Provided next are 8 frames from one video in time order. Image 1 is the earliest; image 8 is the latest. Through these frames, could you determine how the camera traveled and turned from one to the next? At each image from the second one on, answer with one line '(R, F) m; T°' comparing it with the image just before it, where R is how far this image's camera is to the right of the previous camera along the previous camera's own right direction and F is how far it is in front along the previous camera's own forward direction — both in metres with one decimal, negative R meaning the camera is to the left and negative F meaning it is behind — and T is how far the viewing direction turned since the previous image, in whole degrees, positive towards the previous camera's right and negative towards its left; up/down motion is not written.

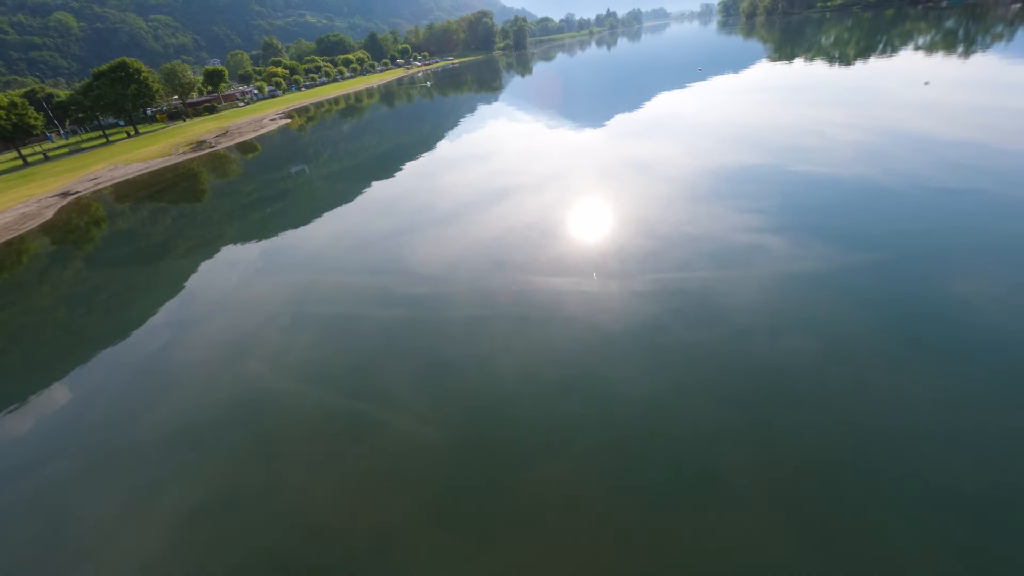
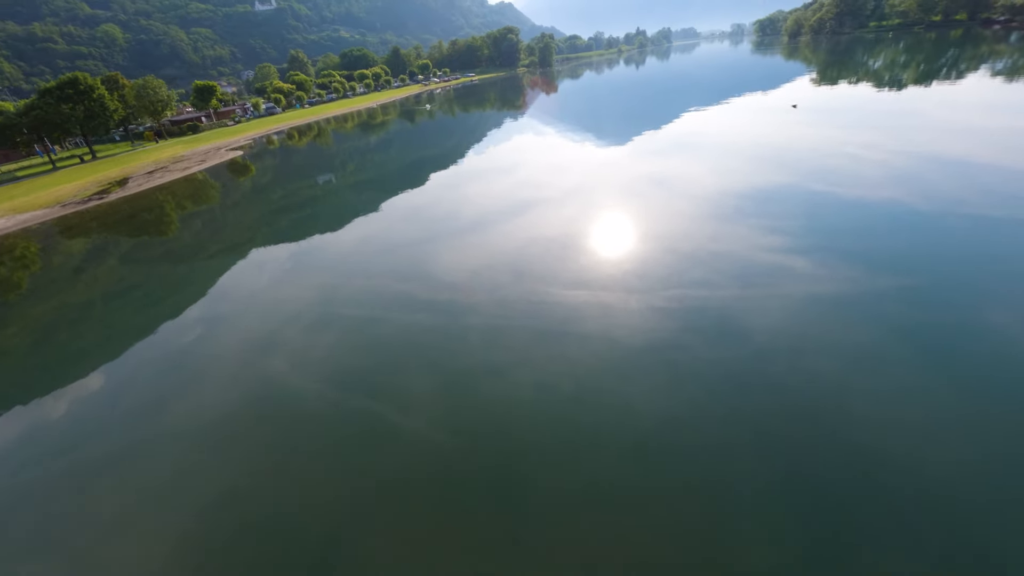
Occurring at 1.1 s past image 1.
(-0.4, +0.1) m; -2°
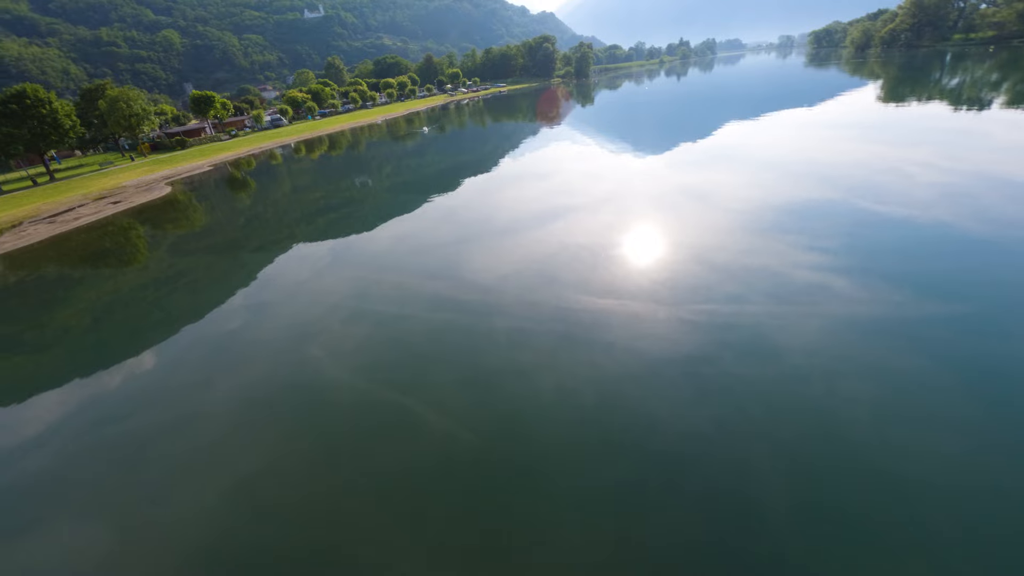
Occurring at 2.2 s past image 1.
(-0.5, +0.1) m; -3°
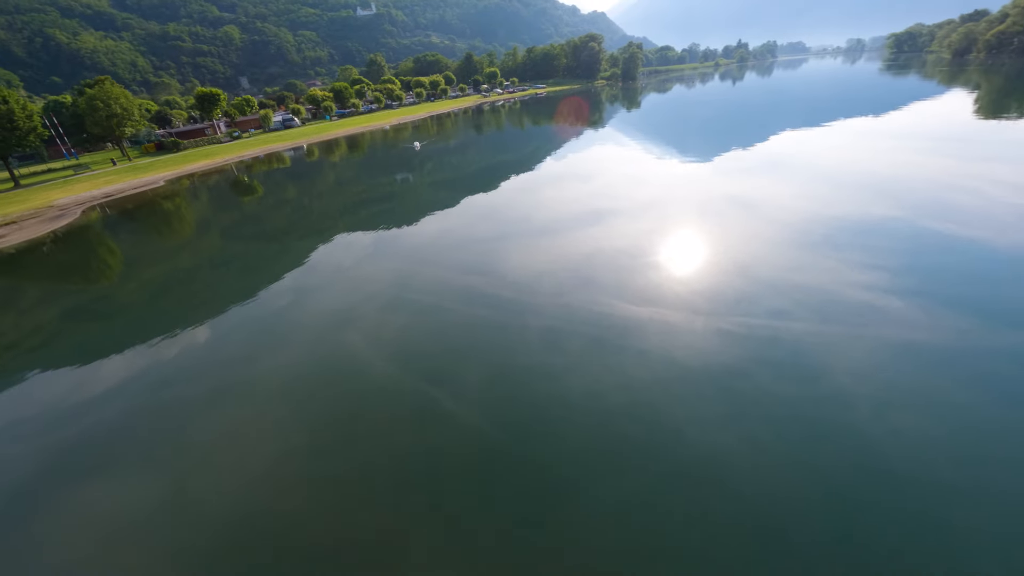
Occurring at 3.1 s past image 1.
(-0.4, +0.2) m; -4°
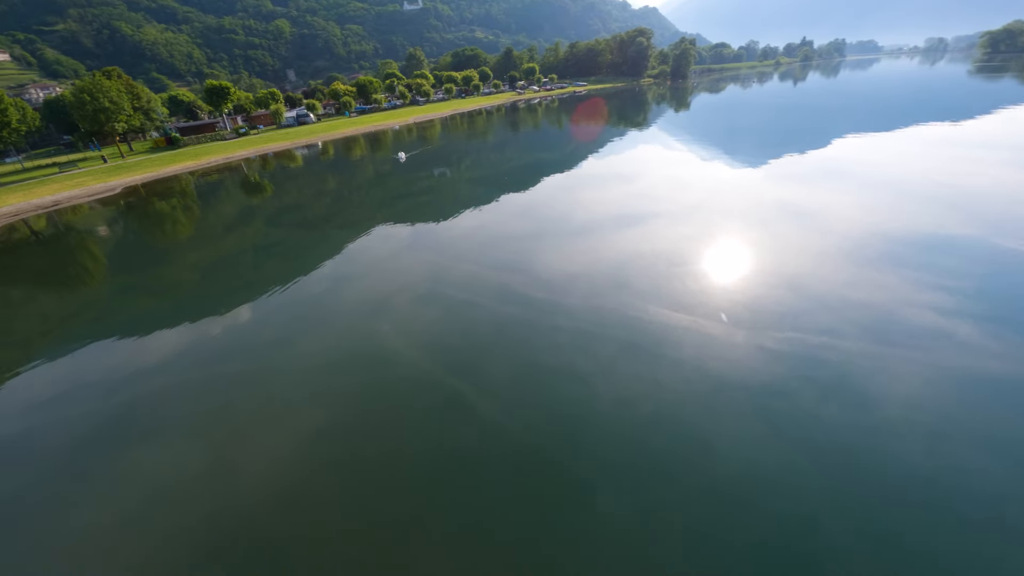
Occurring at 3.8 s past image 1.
(-0.4, +0.3) m; -4°
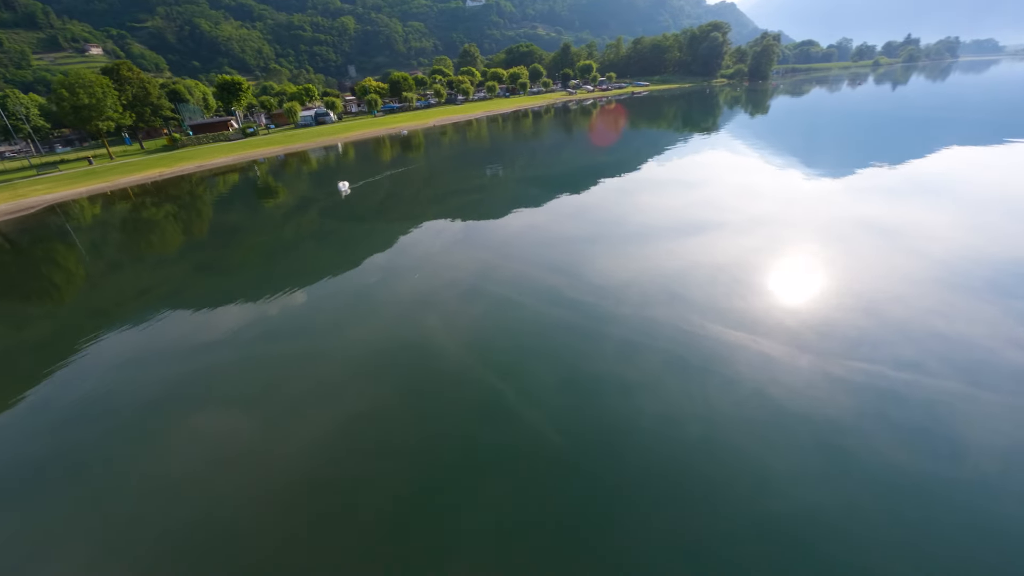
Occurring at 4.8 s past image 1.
(-0.5, +0.4) m; -5°
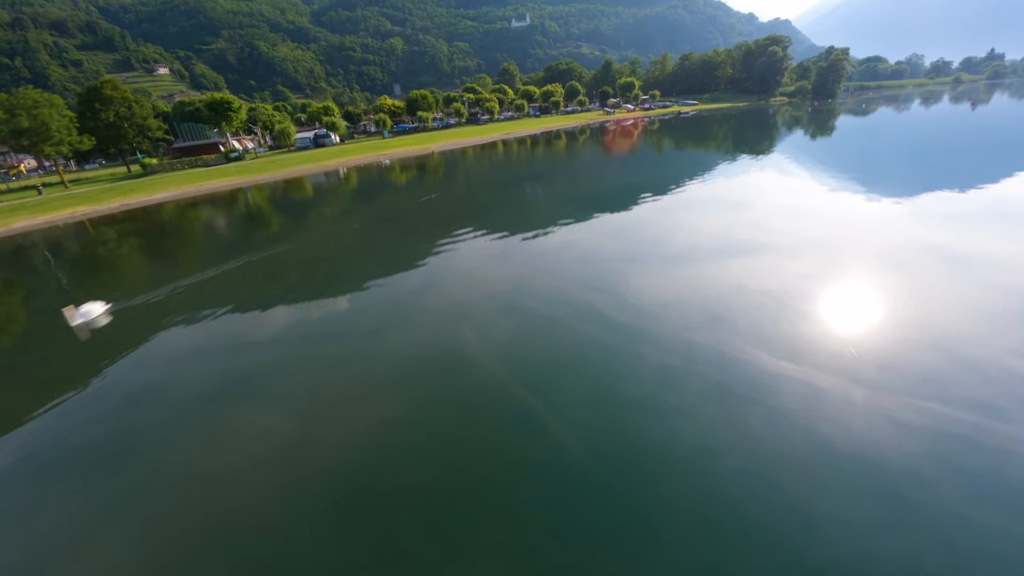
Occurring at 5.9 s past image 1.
(-0.3, +0.3) m; -4°
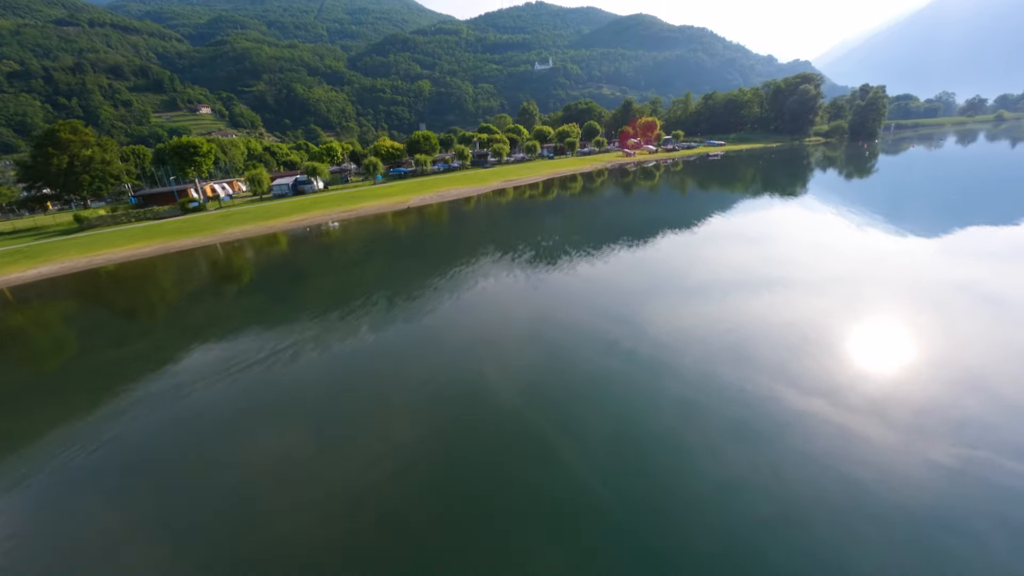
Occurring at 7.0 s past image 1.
(-0.1, +0.2) m; -2°
